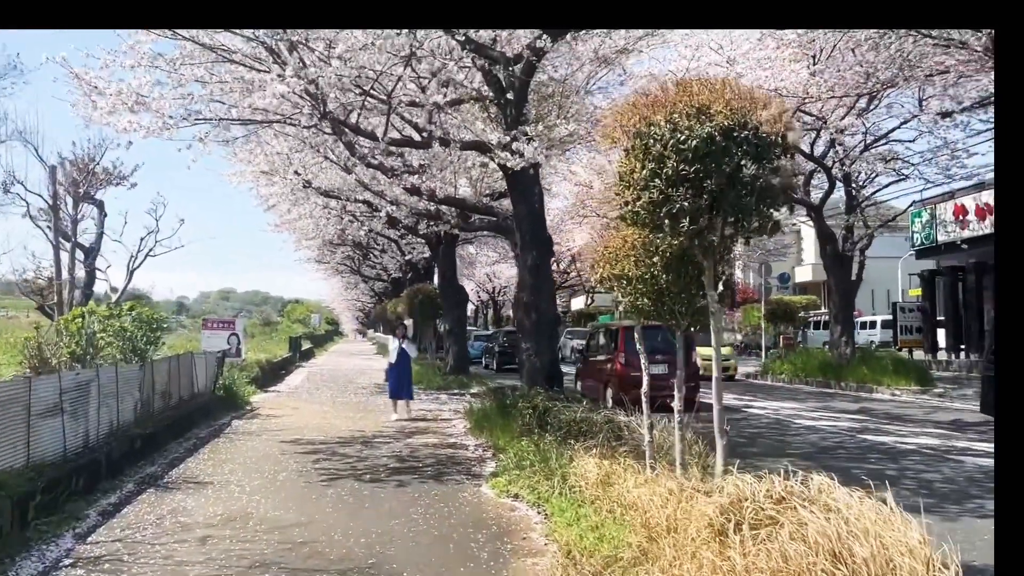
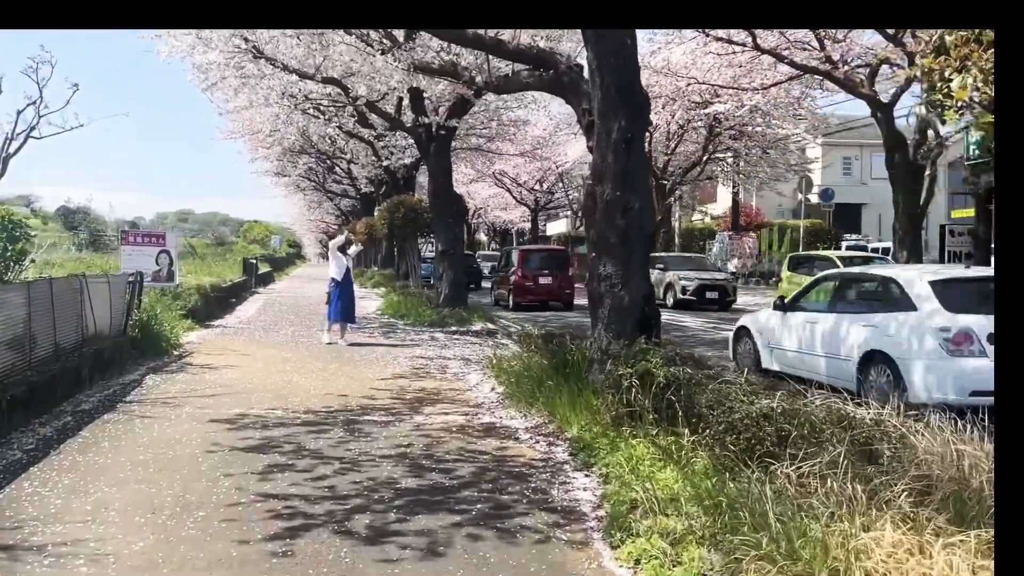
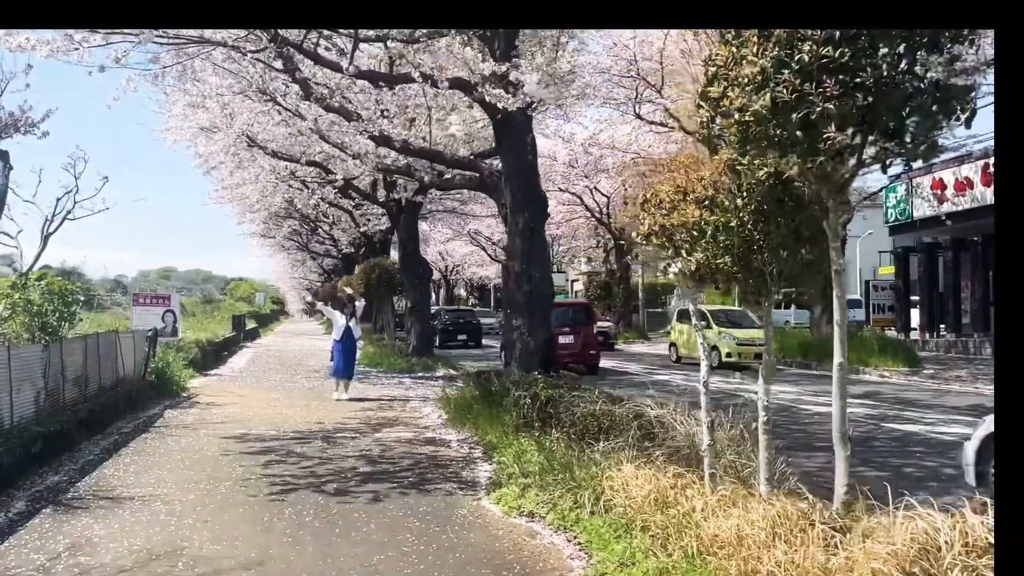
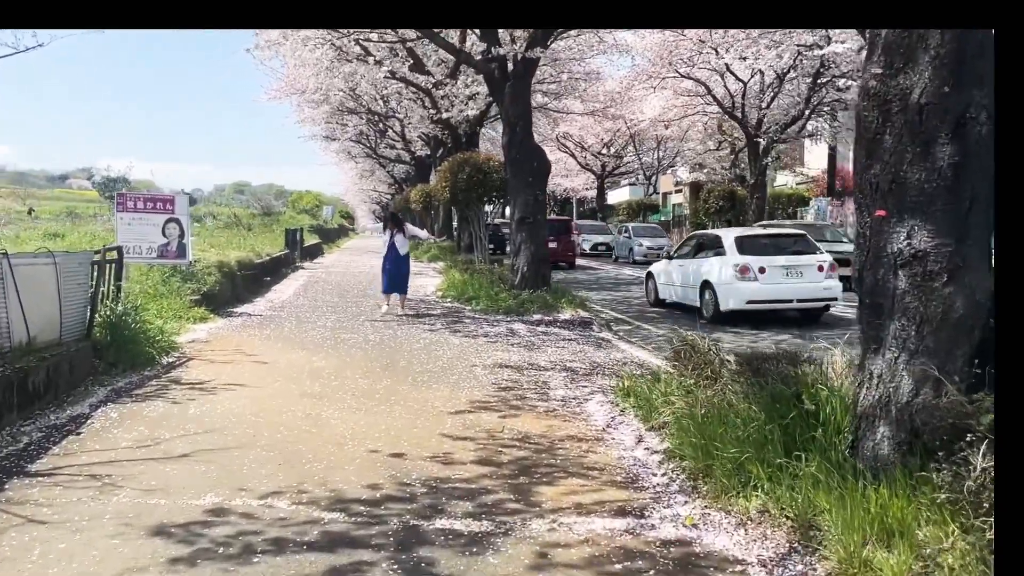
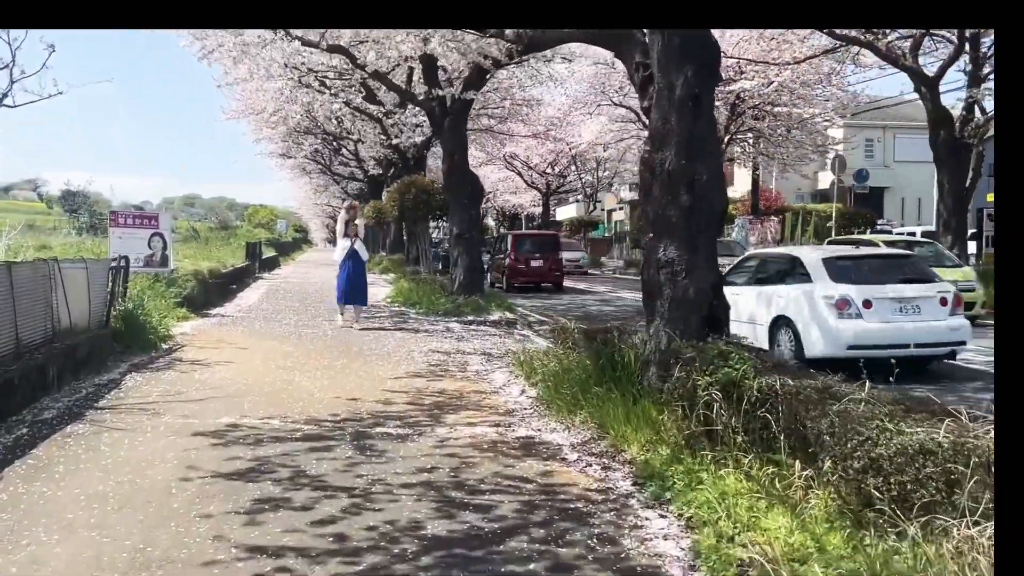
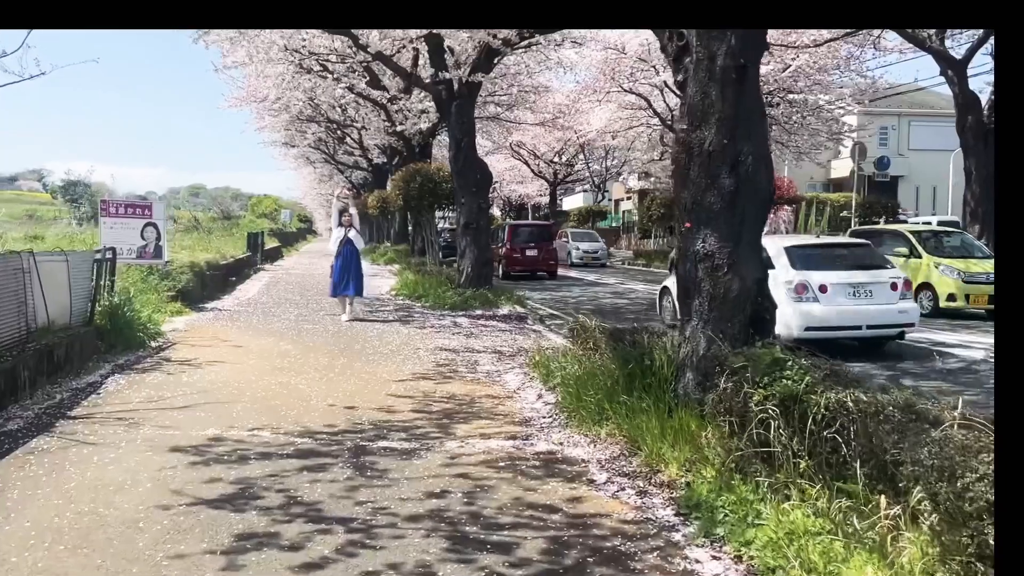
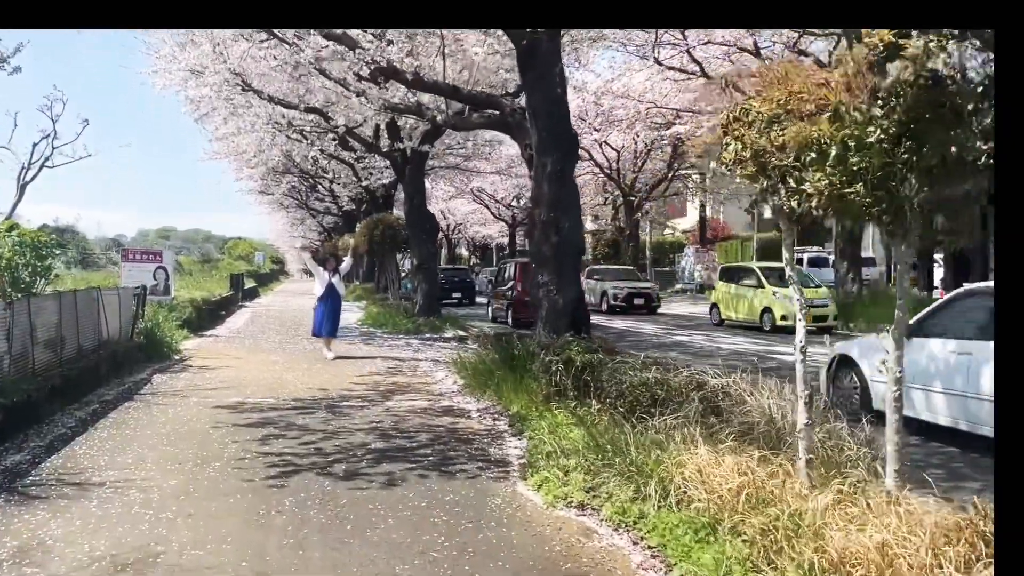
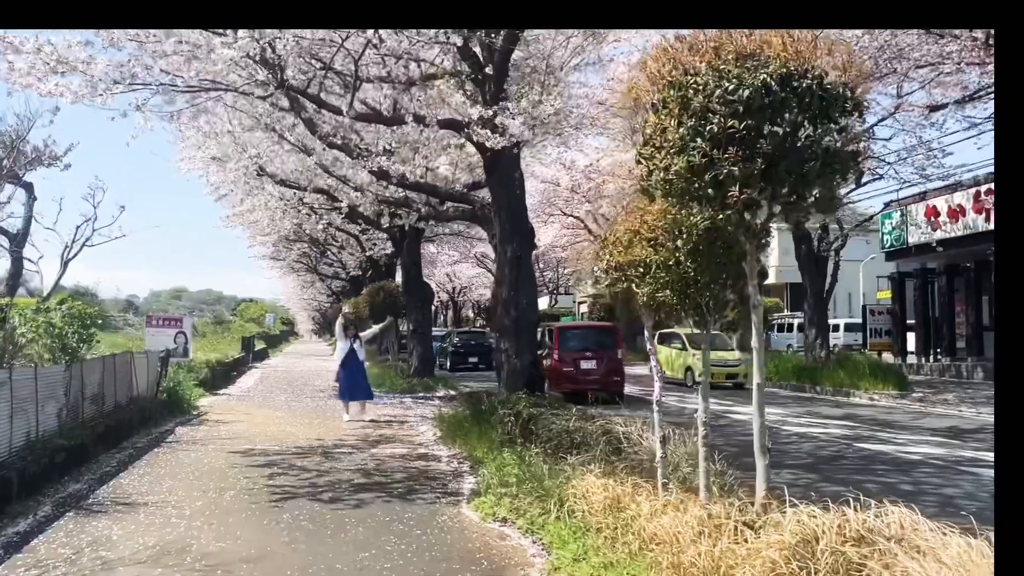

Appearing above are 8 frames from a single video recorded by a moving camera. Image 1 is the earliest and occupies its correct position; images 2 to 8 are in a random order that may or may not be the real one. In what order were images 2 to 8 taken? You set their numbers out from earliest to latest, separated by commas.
8, 3, 7, 2, 5, 6, 4
